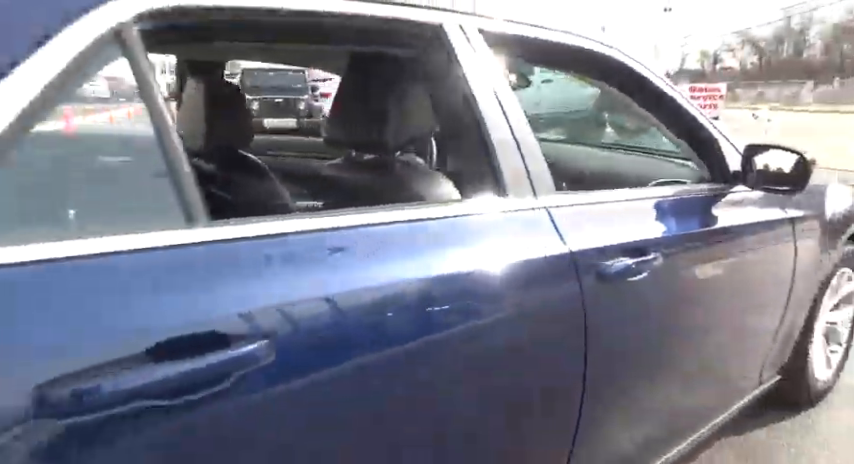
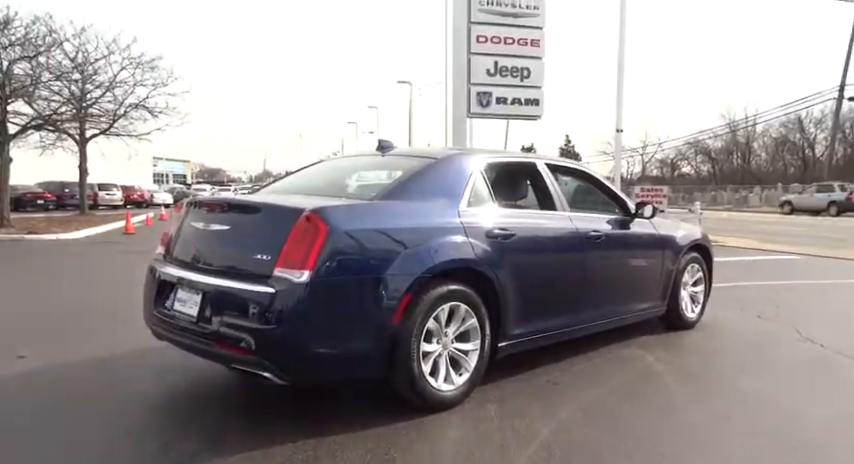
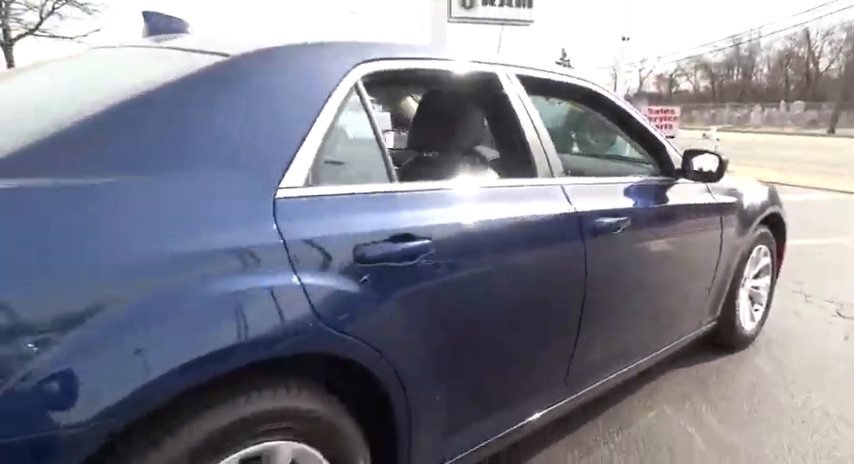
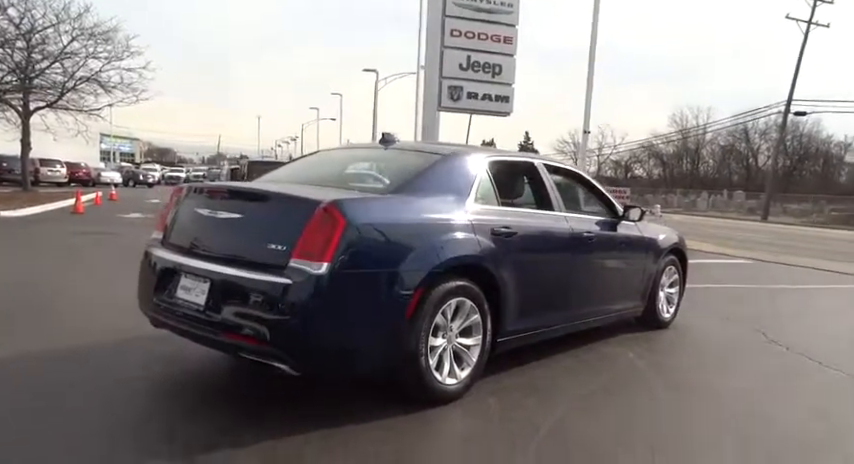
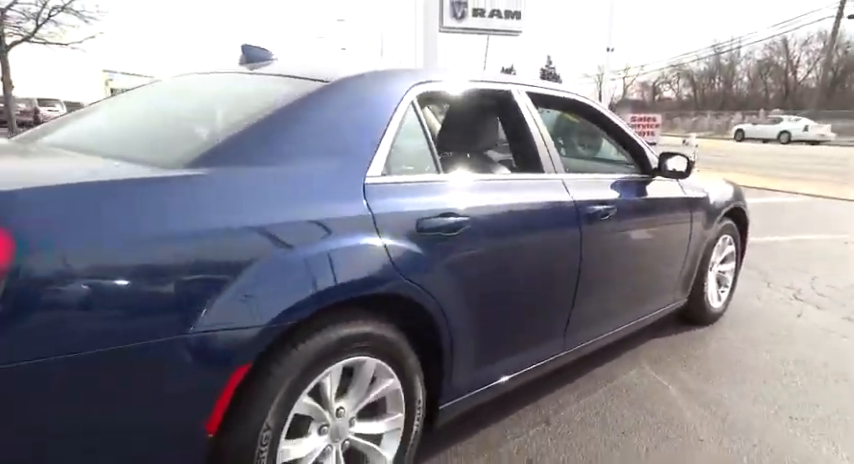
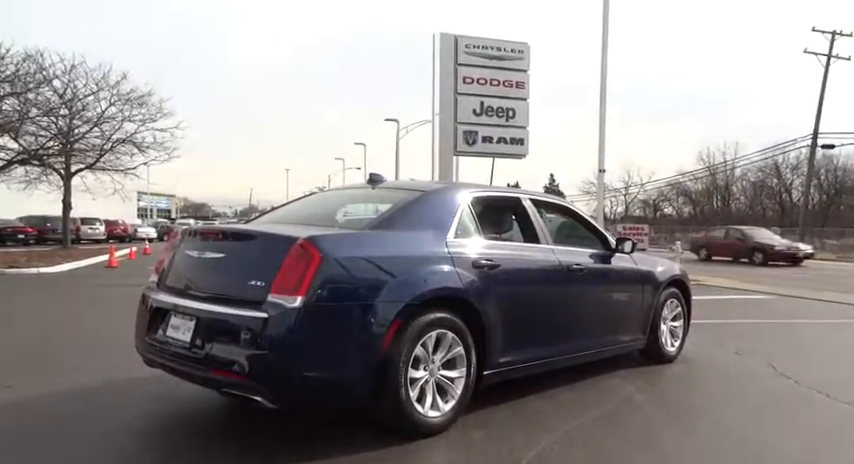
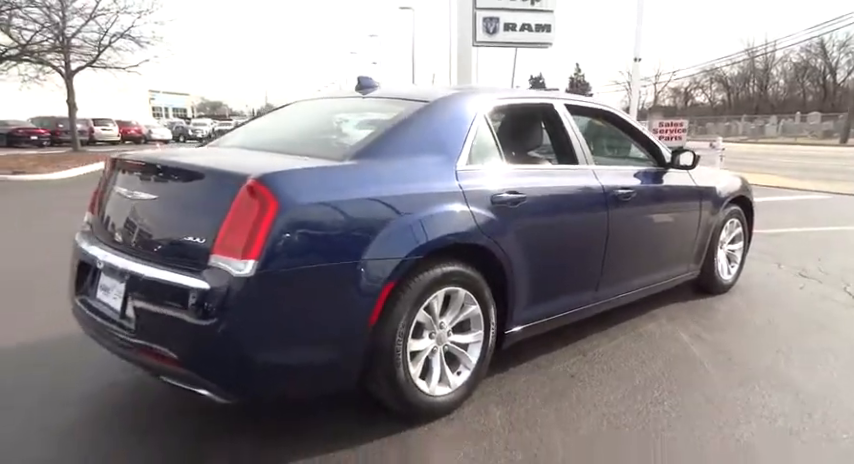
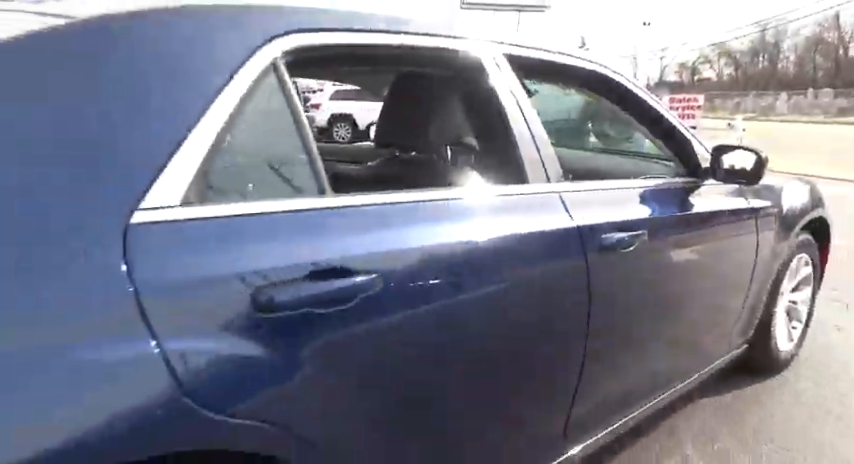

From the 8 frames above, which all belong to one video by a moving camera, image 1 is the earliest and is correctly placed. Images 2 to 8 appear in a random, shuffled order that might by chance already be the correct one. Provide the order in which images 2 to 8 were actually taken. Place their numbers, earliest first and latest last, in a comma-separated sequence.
8, 3, 5, 7, 2, 6, 4
